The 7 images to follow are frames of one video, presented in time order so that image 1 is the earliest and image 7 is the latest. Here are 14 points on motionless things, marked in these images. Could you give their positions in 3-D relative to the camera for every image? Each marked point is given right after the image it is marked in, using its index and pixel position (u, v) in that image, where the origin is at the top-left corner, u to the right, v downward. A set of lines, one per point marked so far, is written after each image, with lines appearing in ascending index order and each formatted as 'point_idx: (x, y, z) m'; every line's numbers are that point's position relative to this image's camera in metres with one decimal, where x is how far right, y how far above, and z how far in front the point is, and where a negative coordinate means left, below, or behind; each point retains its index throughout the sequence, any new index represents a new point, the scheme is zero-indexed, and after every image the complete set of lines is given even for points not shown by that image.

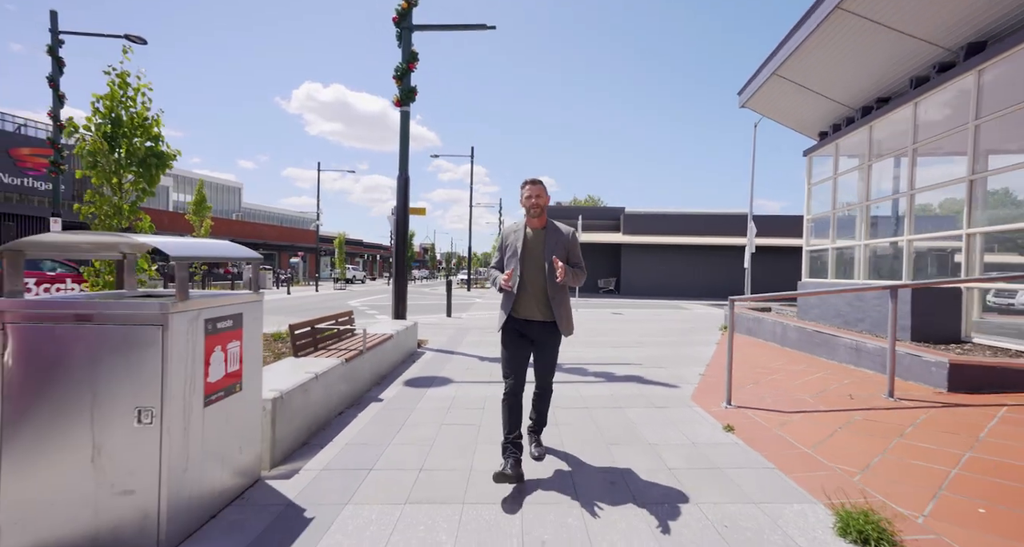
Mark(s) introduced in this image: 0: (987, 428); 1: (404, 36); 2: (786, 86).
0: (+3.6, -1.2, +3.5) m
1: (-2.1, +4.6, +8.9) m
2: (+5.6, +3.8, +9.4) m
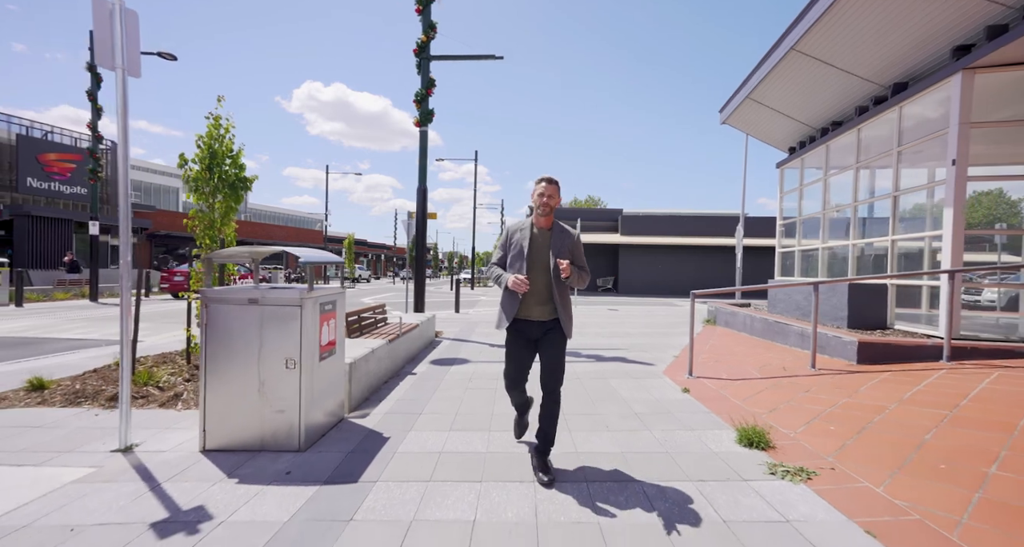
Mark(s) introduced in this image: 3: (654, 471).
0: (+3.7, -1.1, +4.8) m
1: (-2.0, +4.6, +10.2) m
2: (+5.7, +3.9, +10.7) m
3: (+1.0, -1.4, +3.4) m
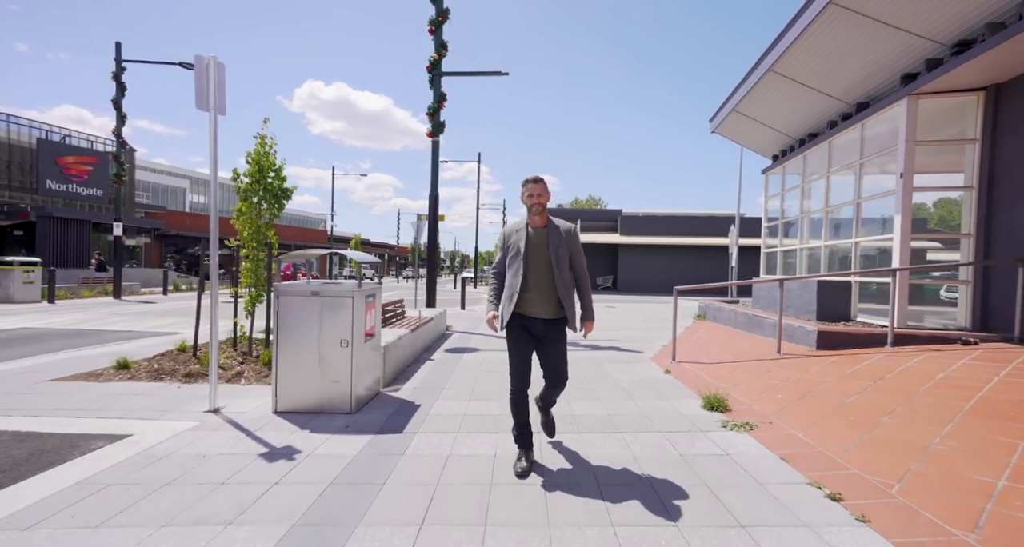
0: (+3.8, -1.1, +5.7) m
1: (-1.9, +4.7, +11.2) m
2: (+5.8, +3.9, +11.6) m
3: (+1.1, -1.4, +4.3) m
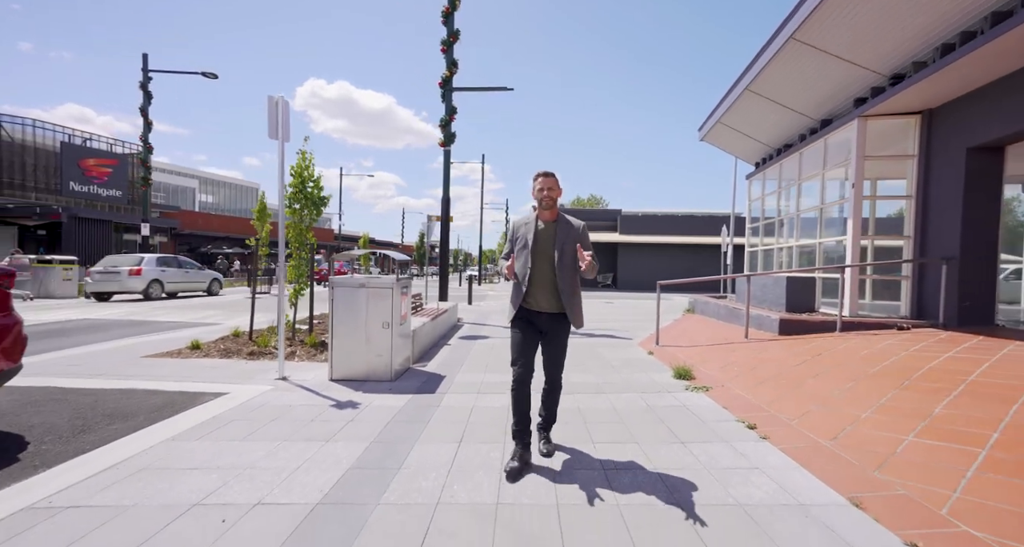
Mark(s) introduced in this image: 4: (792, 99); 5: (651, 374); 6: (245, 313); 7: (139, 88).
0: (+3.9, -1.1, +6.9) m
1: (-1.8, +4.7, +12.3) m
2: (+5.9, +4.0, +12.7) m
3: (+1.2, -1.4, +5.5) m
4: (+5.8, +3.6, +9.5) m
5: (+1.8, -1.3, +6.0) m
6: (-7.0, -1.0, +12.0) m
7: (-15.6, +7.8, +19.3) m
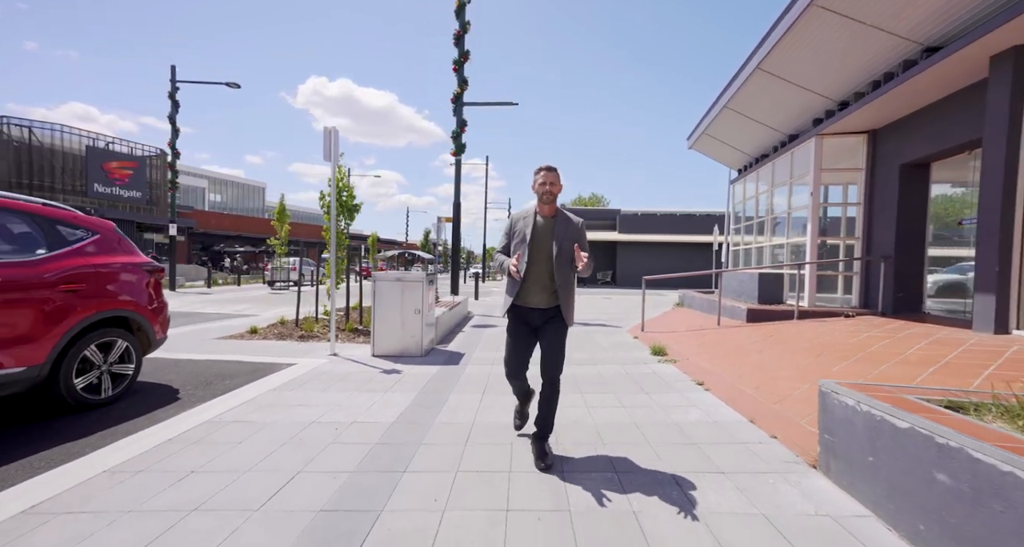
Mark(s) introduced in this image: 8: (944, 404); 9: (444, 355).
0: (+4.0, -1.0, +8.2) m
1: (-1.6, +4.8, +13.6) m
2: (+6.0, +4.1, +14.0) m
3: (+1.3, -1.3, +6.8) m
4: (+5.9, +3.7, +10.8) m
5: (+1.9, -1.3, +7.3) m
6: (-6.8, -0.9, +13.4) m
7: (-15.5, +7.9, +20.7) m
8: (+2.3, -0.7, +2.4) m
9: (-1.1, -1.3, +7.3) m
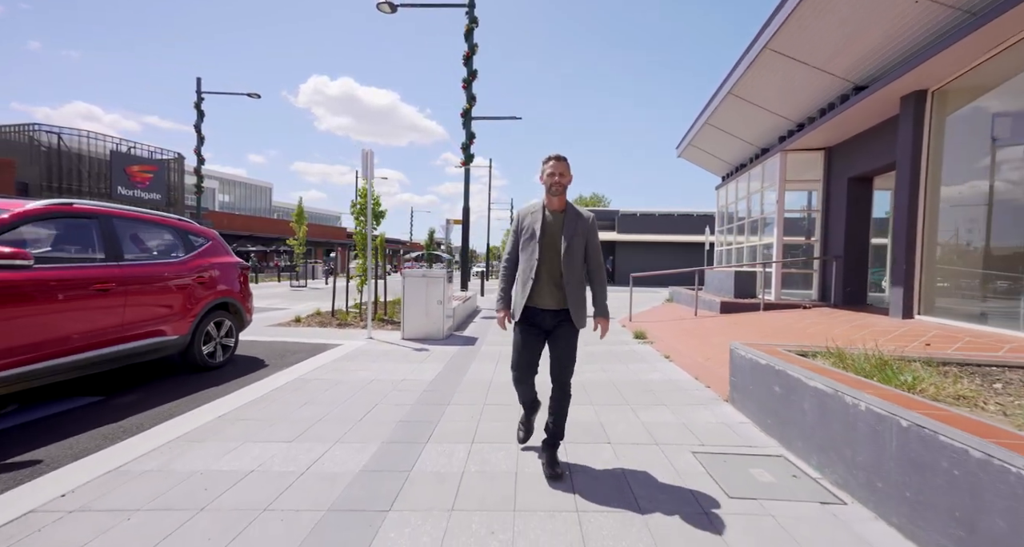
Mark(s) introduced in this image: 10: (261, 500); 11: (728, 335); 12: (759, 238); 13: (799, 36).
0: (+4.2, -0.9, +9.6) m
1: (-1.5, +4.9, +15.0) m
2: (+6.2, +4.1, +15.4) m
3: (+1.4, -1.3, +8.2) m
4: (+6.0, +3.7, +12.2) m
5: (+2.0, -1.2, +8.7) m
6: (-6.7, -0.9, +14.9) m
7: (-15.3, +8.0, +22.1) m
8: (+2.4, -0.7, +3.9) m
9: (-1.0, -1.3, +8.8) m
10: (-1.4, -1.3, +2.6) m
11: (+3.5, -1.0, +7.5) m
12: (+6.7, +0.9, +12.3) m
13: (+4.7, +3.9, +7.5) m
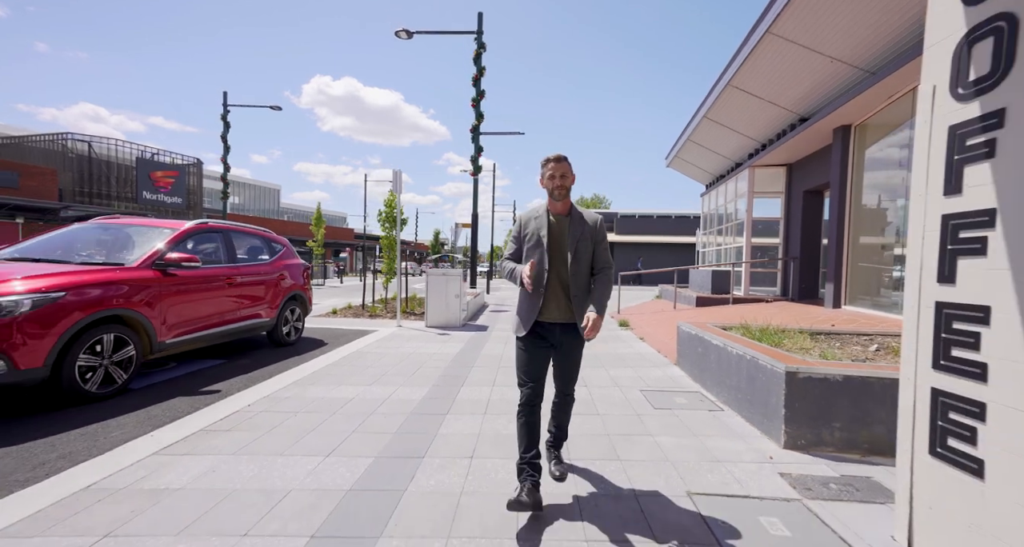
0: (+4.3, -0.9, +11.2) m
1: (-1.3, +4.9, +16.6) m
2: (+6.3, +4.2, +17.0) m
3: (+1.6, -1.2, +9.8) m
4: (+6.1, +3.8, +13.8) m
5: (+2.2, -1.2, +10.4) m
6: (-6.6, -0.9, +16.5) m
7: (-15.1, +8.0, +23.8) m
8: (+2.5, -0.6, +5.5) m
9: (-0.9, -1.2, +10.4) m
10: (-1.4, -1.3, +4.3) m
11: (+3.6, -1.0, +9.2) m
12: (+6.8, +0.9, +13.9) m
13: (+4.8, +3.9, +9.1) m
